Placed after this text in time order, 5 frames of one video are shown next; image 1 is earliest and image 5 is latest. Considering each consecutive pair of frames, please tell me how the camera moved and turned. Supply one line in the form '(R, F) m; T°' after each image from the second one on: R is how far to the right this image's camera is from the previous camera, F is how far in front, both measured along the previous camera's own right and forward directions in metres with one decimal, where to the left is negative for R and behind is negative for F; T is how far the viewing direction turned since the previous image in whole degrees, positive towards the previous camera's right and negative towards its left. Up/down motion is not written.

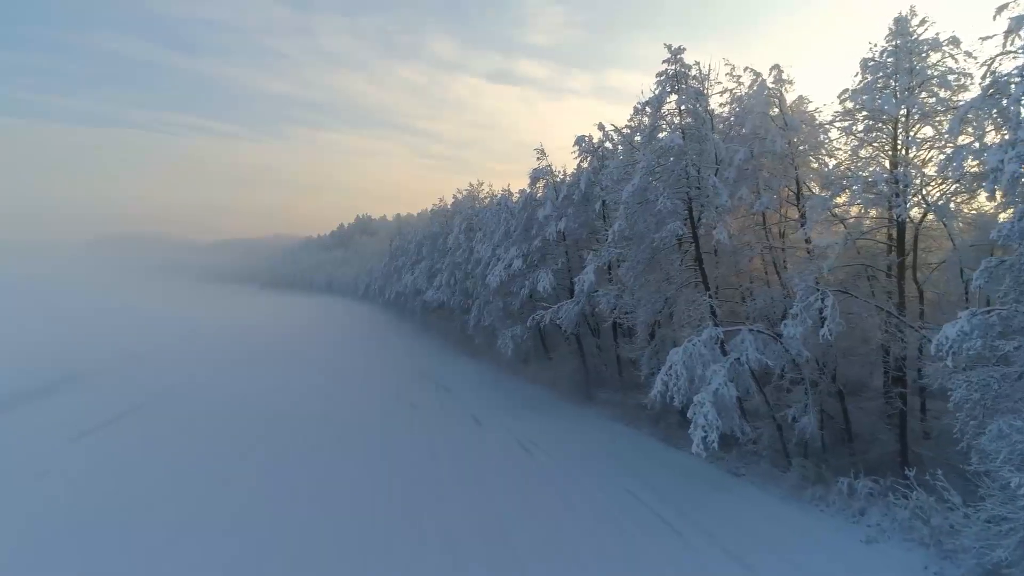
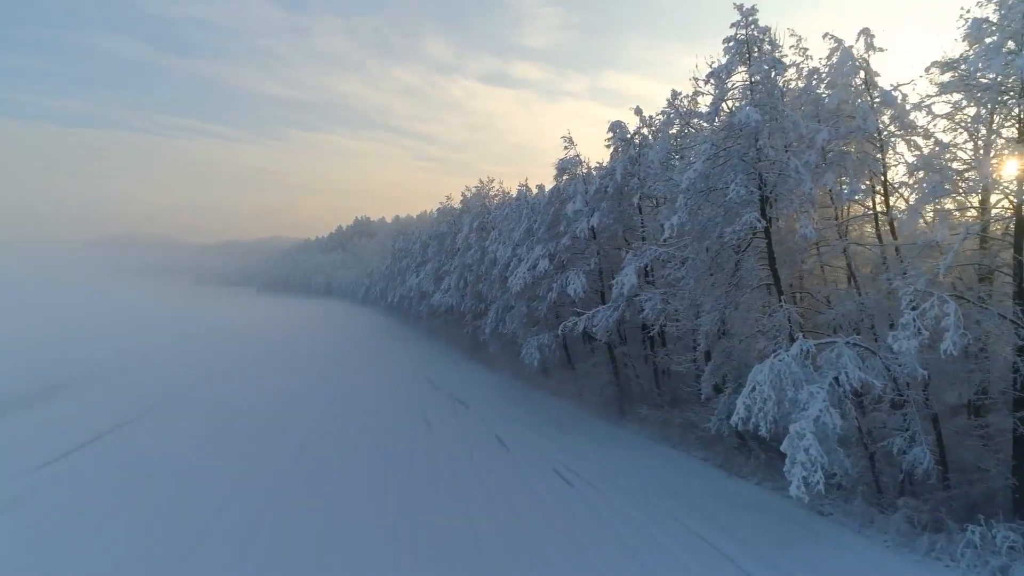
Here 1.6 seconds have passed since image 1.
(-0.8, +2.4) m; 0°
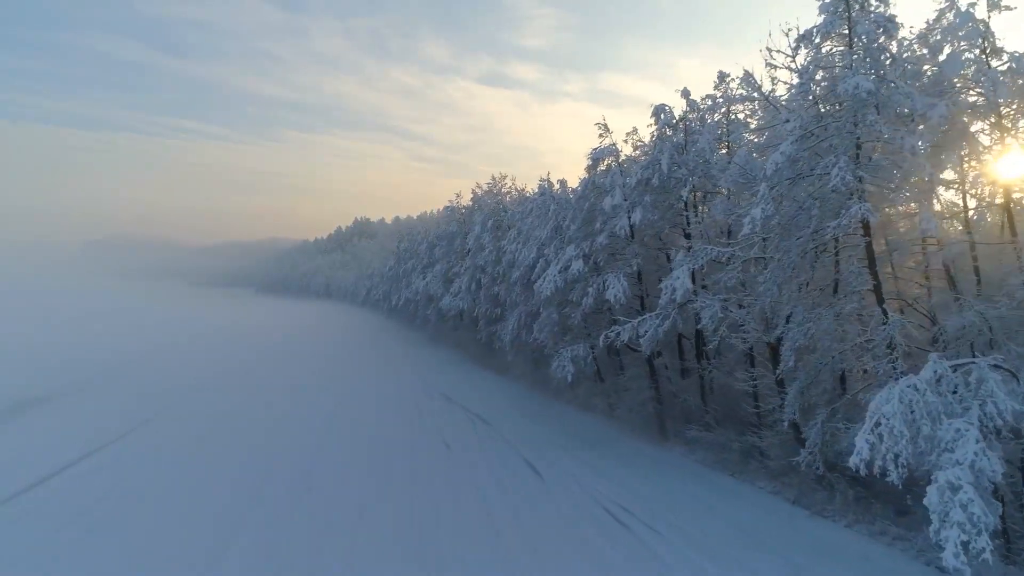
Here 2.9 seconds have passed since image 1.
(-0.8, +2.3) m; 0°
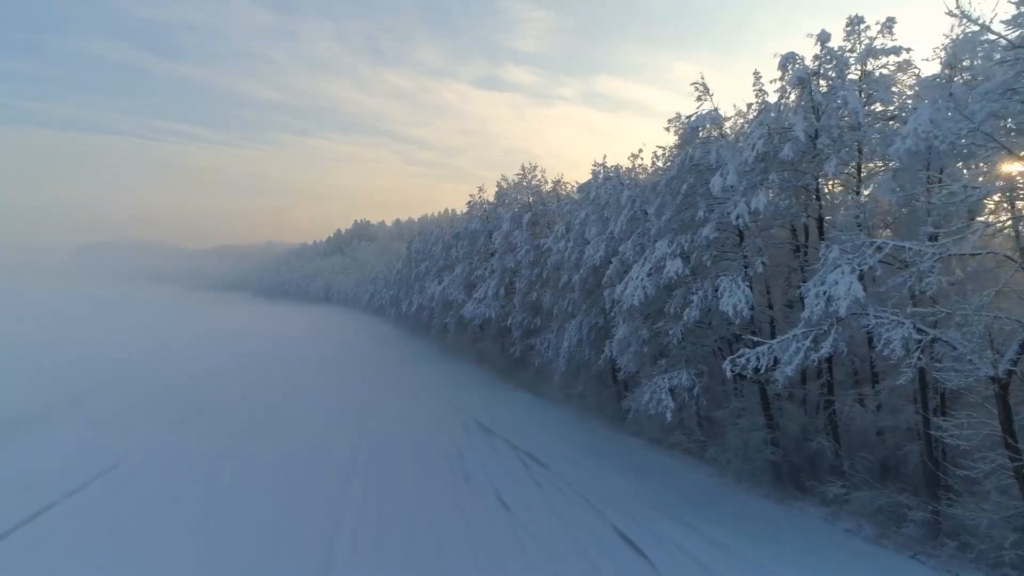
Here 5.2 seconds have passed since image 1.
(-1.5, +4.4) m; 0°
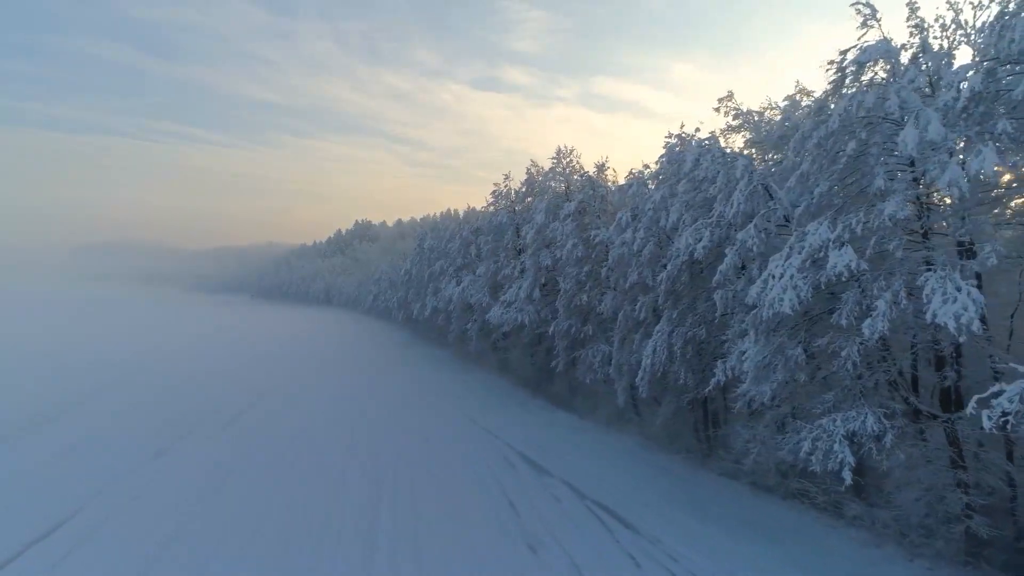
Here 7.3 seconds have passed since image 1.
(-1.3, +4.3) m; 0°
